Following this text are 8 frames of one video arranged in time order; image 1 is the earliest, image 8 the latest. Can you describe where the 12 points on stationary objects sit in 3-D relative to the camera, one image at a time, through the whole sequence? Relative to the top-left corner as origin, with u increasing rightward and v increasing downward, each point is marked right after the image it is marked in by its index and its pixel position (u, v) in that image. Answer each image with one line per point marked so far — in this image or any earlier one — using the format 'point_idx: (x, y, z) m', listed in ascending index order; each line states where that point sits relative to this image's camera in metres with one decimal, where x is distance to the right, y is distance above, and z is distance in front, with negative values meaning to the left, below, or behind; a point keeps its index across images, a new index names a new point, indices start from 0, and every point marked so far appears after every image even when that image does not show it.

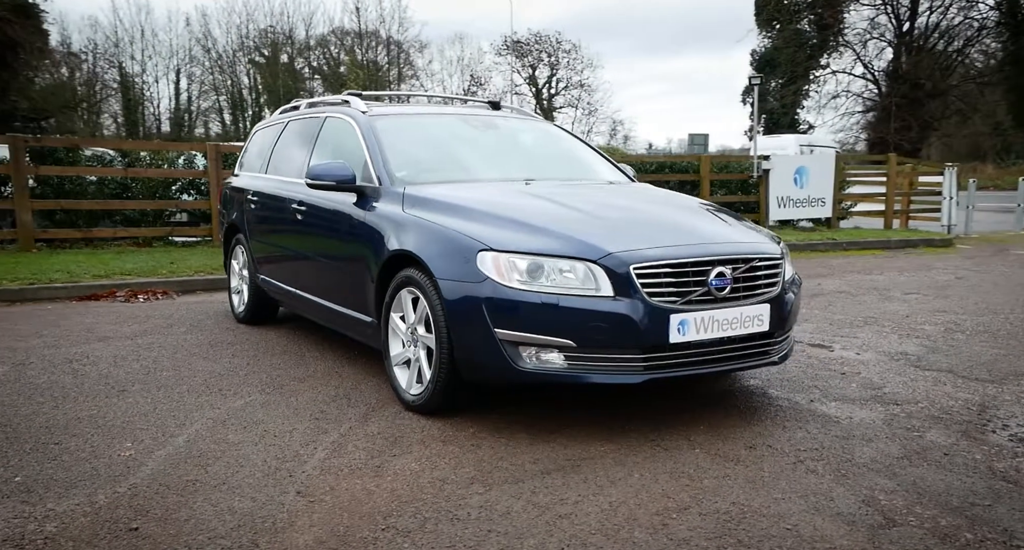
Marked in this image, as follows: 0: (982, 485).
0: (+1.6, -0.7, +2.6) m
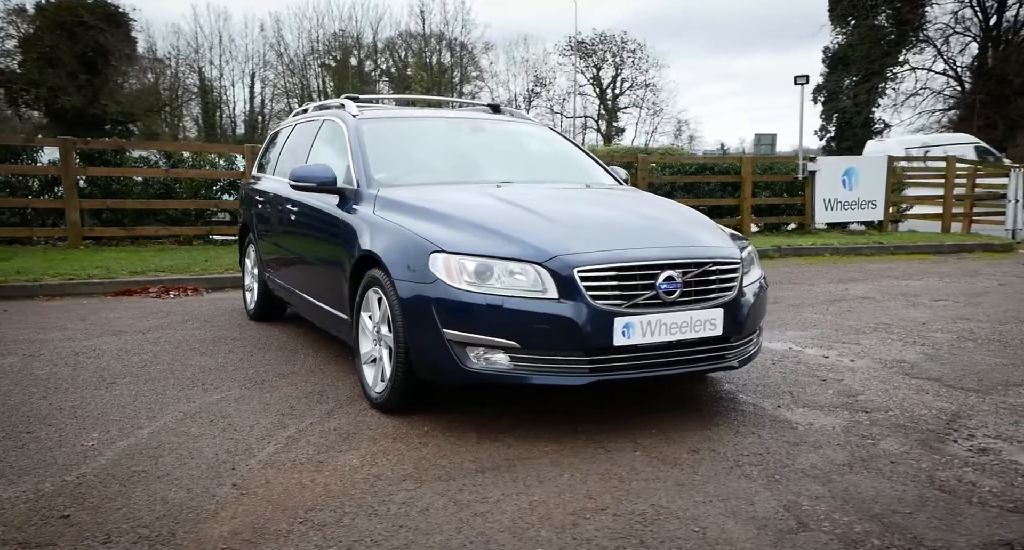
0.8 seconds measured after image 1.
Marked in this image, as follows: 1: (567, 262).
0: (+1.3, -0.7, +2.6) m
1: (+0.2, +0.1, +3.1) m
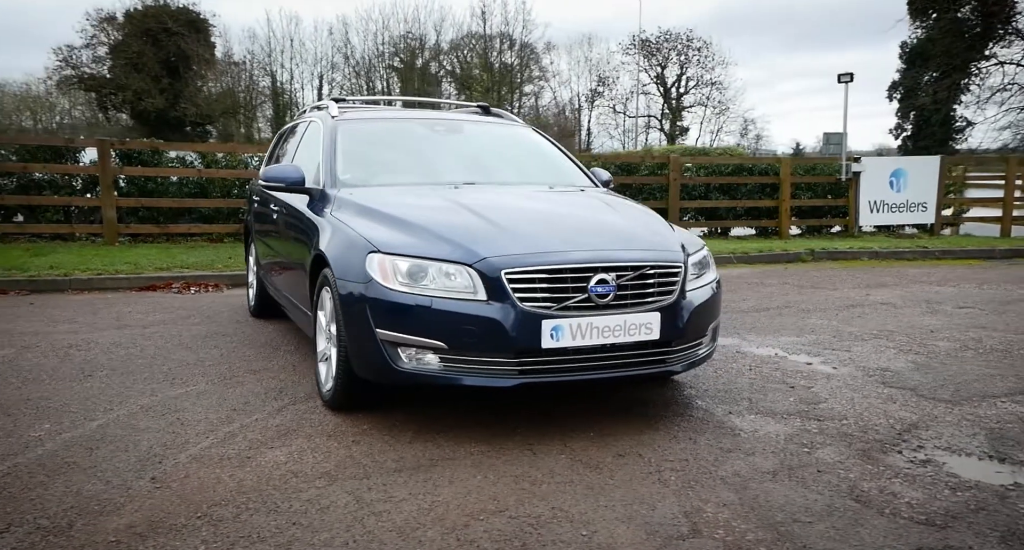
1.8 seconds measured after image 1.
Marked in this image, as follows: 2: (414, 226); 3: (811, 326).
0: (+1.0, -0.7, +2.6) m
1: (-0.1, 0.0, +3.1) m
2: (-0.4, +0.2, +3.4) m
3: (+2.9, -0.5, +7.4) m
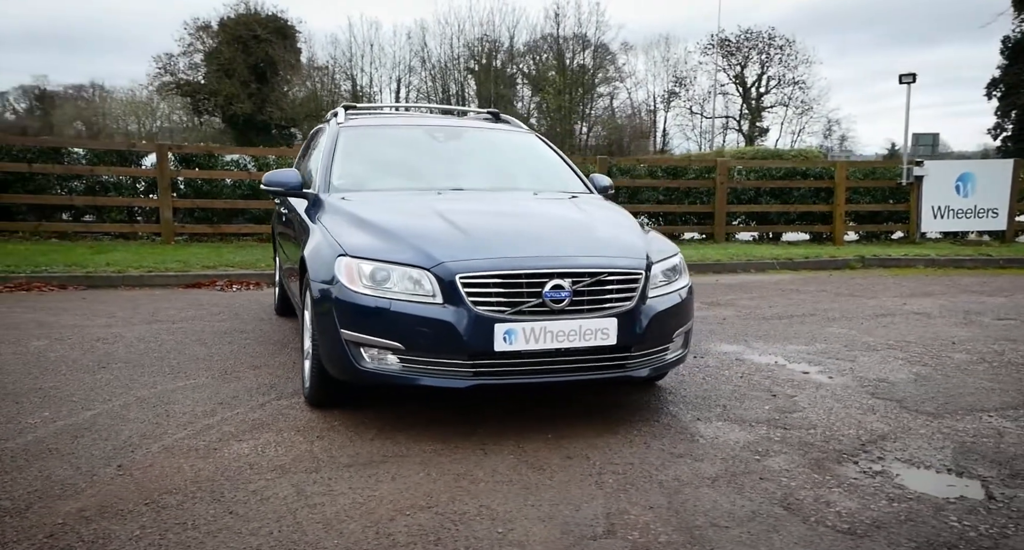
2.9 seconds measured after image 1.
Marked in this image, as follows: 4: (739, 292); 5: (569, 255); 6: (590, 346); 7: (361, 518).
0: (+0.8, -0.8, +2.6) m
1: (-0.3, 0.0, +3.2) m
2: (-0.6, +0.2, +3.6) m
3: (+3.0, -0.6, +7.3) m
4: (+3.6, -0.3, +12.2) m
5: (+0.2, +0.1, +3.3) m
6: (+0.3, -0.3, +3.3) m
7: (-0.5, -0.8, +2.4) m
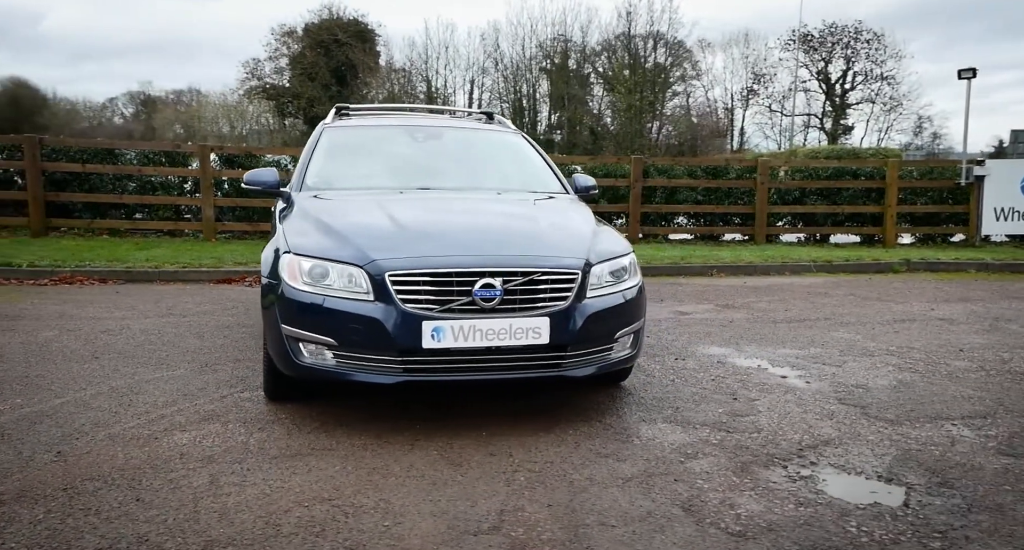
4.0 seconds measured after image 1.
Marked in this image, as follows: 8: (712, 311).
0: (+0.4, -0.8, +2.6) m
1: (-0.5, 0.0, +3.3) m
2: (-0.9, +0.2, +3.7) m
3: (+2.9, -0.6, +7.2) m
4: (+3.8, -0.3, +12.0) m
5: (0.0, +0.1, +3.4) m
6: (0.0, -0.3, +3.3) m
7: (-0.8, -0.7, +2.5) m
8: (+2.4, -0.4, +9.6) m
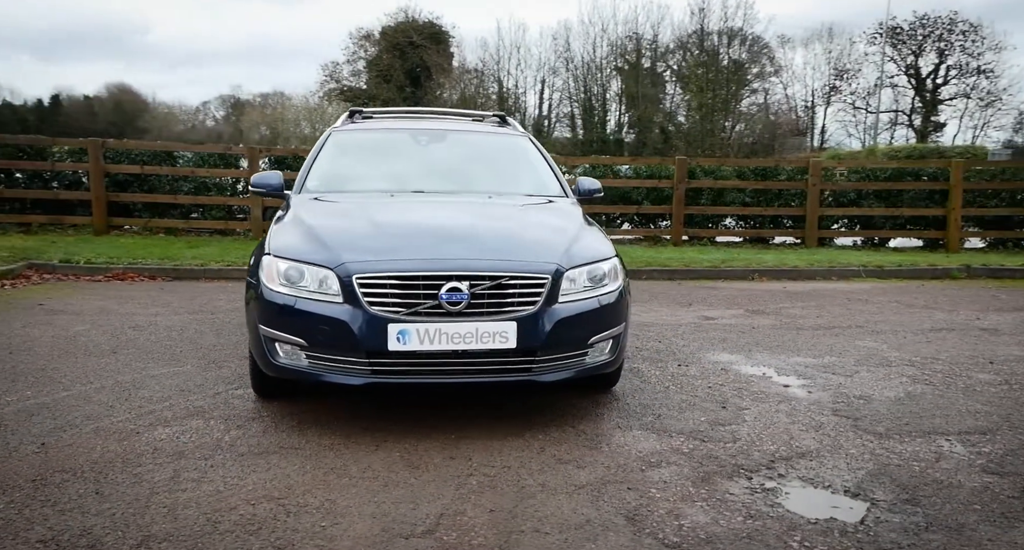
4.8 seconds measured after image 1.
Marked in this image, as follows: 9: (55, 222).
0: (+0.2, -0.8, +2.6) m
1: (-0.7, 0.0, +3.3) m
2: (-1.0, +0.2, +3.7) m
3: (+3.1, -0.6, +7.0) m
4: (+4.3, -0.4, +11.8) m
5: (-0.2, +0.1, +3.4) m
6: (-0.1, -0.3, +3.4) m
7: (-1.0, -0.8, +2.6) m
8: (+2.7, -0.5, +9.5) m
9: (-8.1, +1.0, +14.3) m
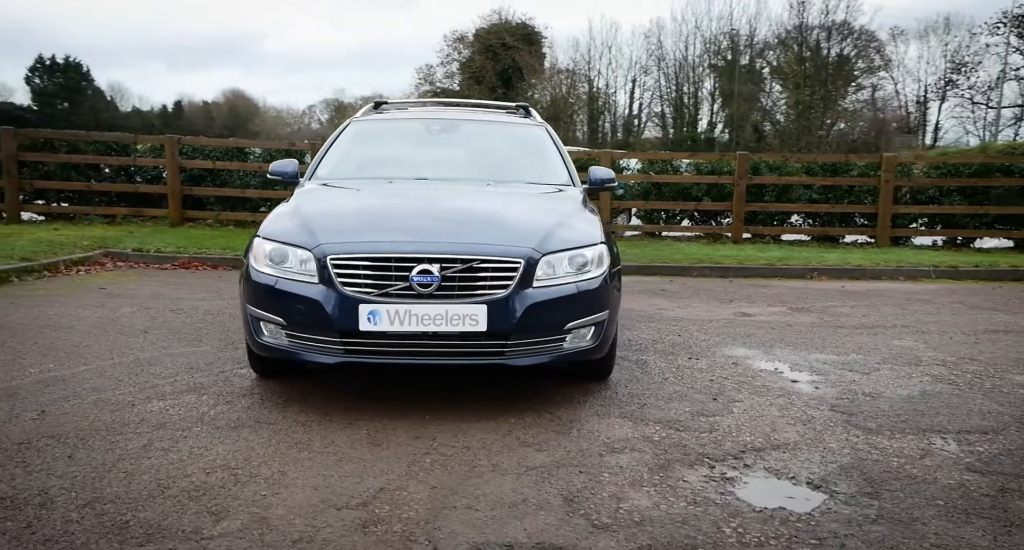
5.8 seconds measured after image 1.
0: (0.0, -0.7, +2.6) m
1: (-0.8, +0.1, +3.5) m
2: (-1.0, +0.3, +3.9) m
3: (+3.2, -0.6, +6.7) m
4: (+4.9, -0.3, +11.4) m
5: (-0.3, +0.1, +3.5) m
6: (-0.2, -0.2, +3.4) m
7: (-1.2, -0.7, +2.8) m
8: (+3.1, -0.4, +9.3) m
9: (-7.2, +1.2, +15.0) m
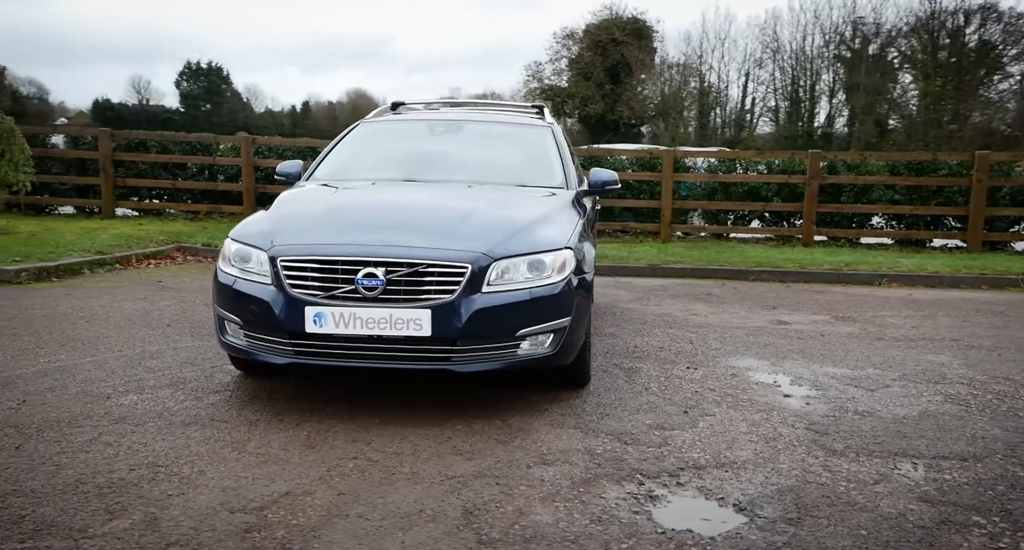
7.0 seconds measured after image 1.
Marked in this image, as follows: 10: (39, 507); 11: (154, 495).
0: (-0.3, -0.8, +2.7) m
1: (-1.0, +0.1, +3.6) m
2: (-1.2, +0.3, +4.0) m
3: (+3.3, -0.7, +6.4) m
4: (+5.5, -0.4, +10.8) m
5: (-0.5, +0.1, +3.5) m
6: (-0.5, -0.3, +3.5) m
7: (-1.5, -0.7, +2.9) m
8: (+3.5, -0.5, +8.9) m
9: (-6.1, +1.3, +15.7) m
10: (-1.5, -0.7, +2.4) m
11: (-1.2, -0.7, +2.7) m
